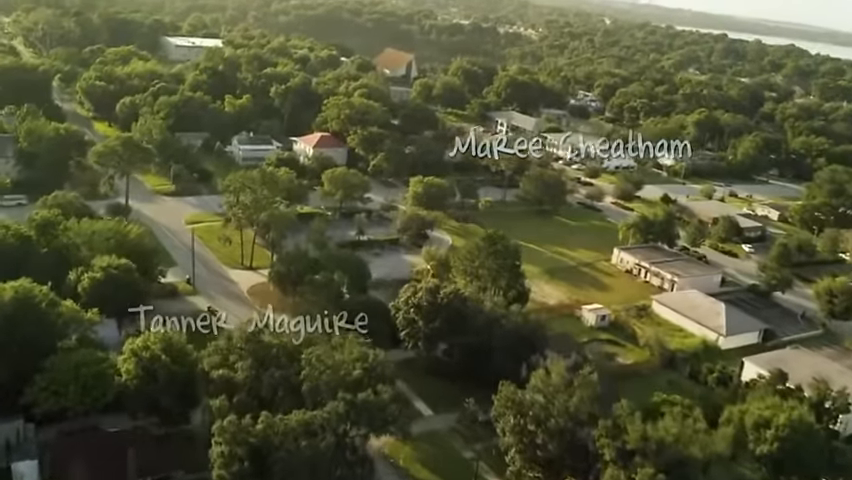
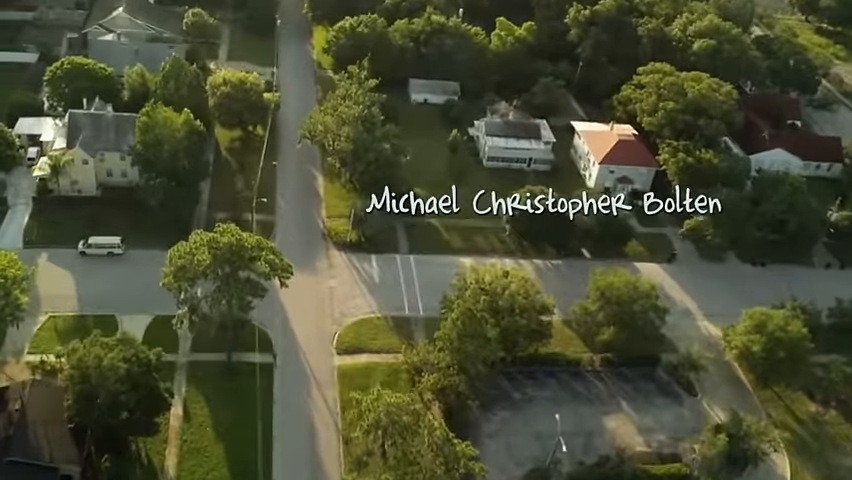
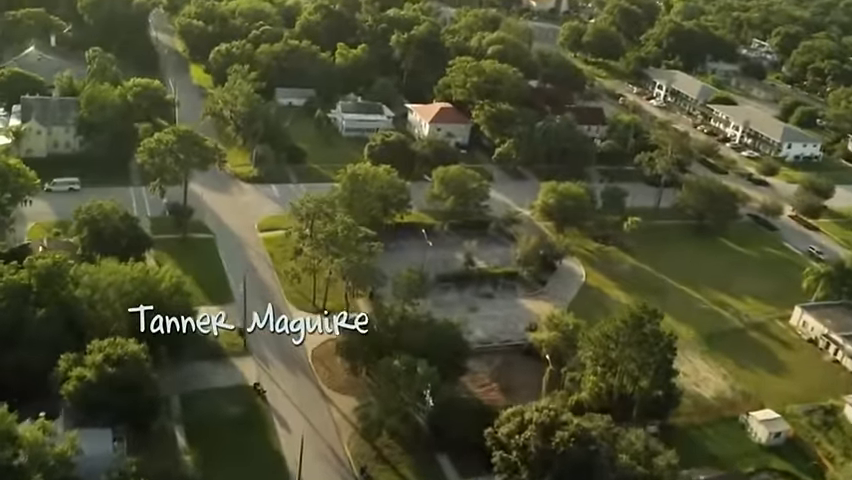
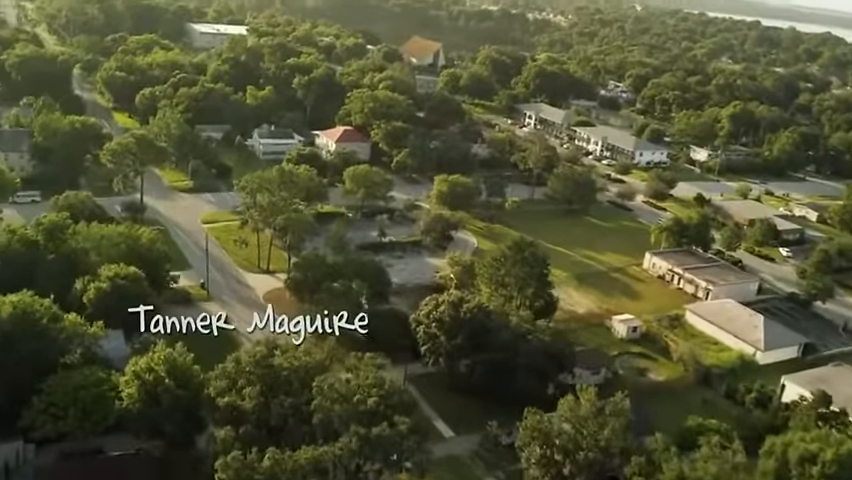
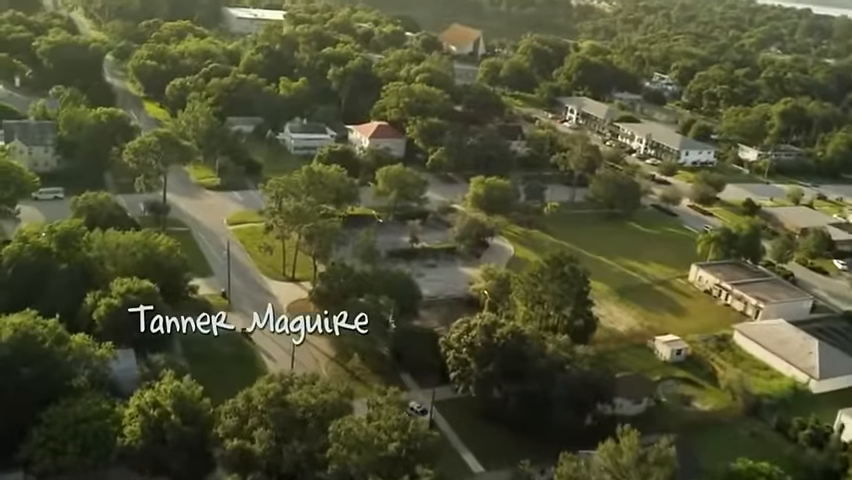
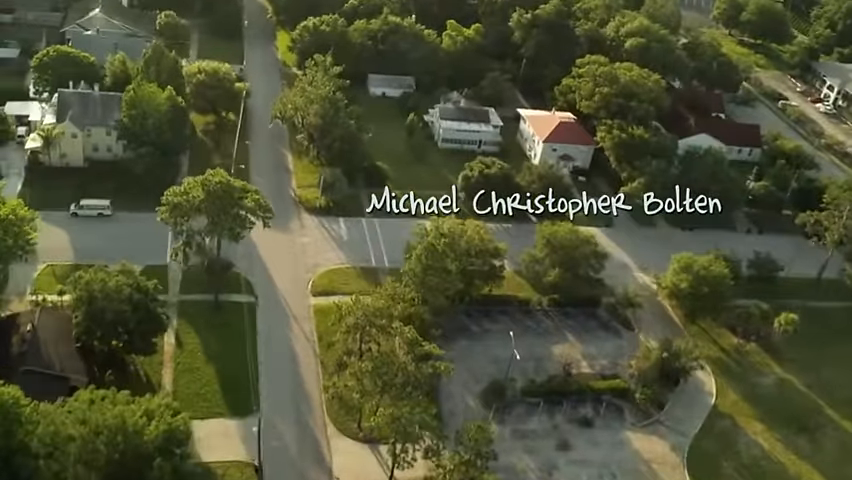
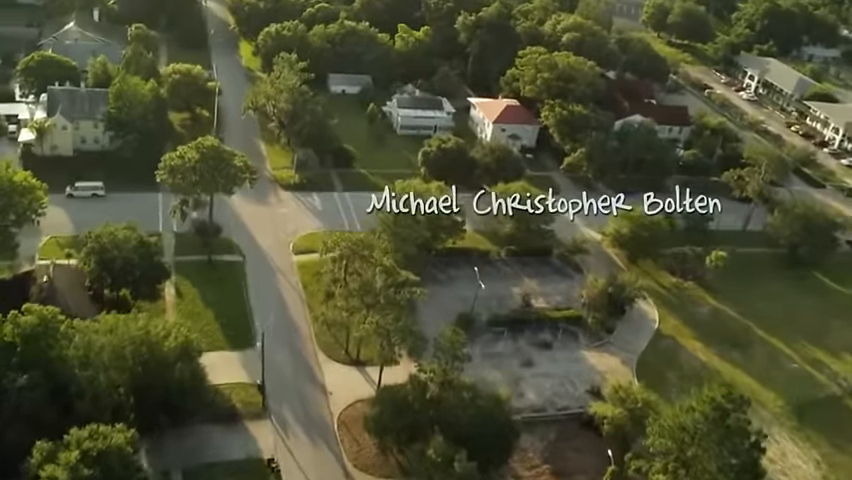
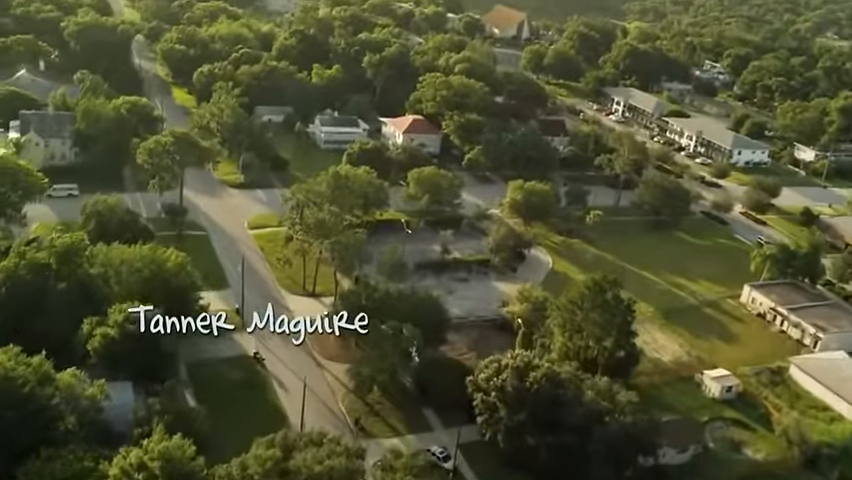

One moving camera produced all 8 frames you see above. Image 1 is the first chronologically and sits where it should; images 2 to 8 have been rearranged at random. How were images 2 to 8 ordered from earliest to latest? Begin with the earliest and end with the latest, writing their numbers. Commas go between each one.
4, 5, 8, 3, 7, 6, 2
